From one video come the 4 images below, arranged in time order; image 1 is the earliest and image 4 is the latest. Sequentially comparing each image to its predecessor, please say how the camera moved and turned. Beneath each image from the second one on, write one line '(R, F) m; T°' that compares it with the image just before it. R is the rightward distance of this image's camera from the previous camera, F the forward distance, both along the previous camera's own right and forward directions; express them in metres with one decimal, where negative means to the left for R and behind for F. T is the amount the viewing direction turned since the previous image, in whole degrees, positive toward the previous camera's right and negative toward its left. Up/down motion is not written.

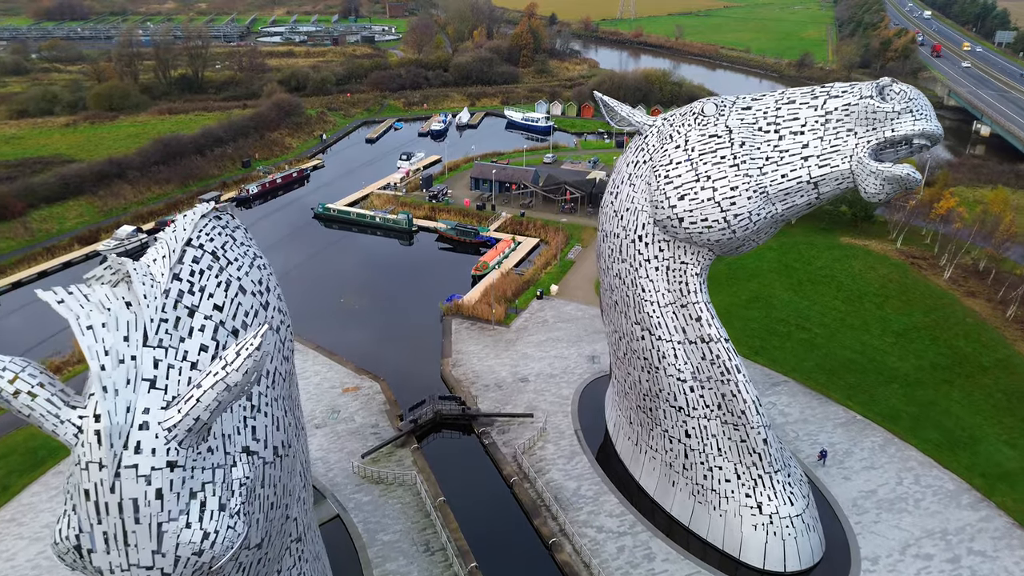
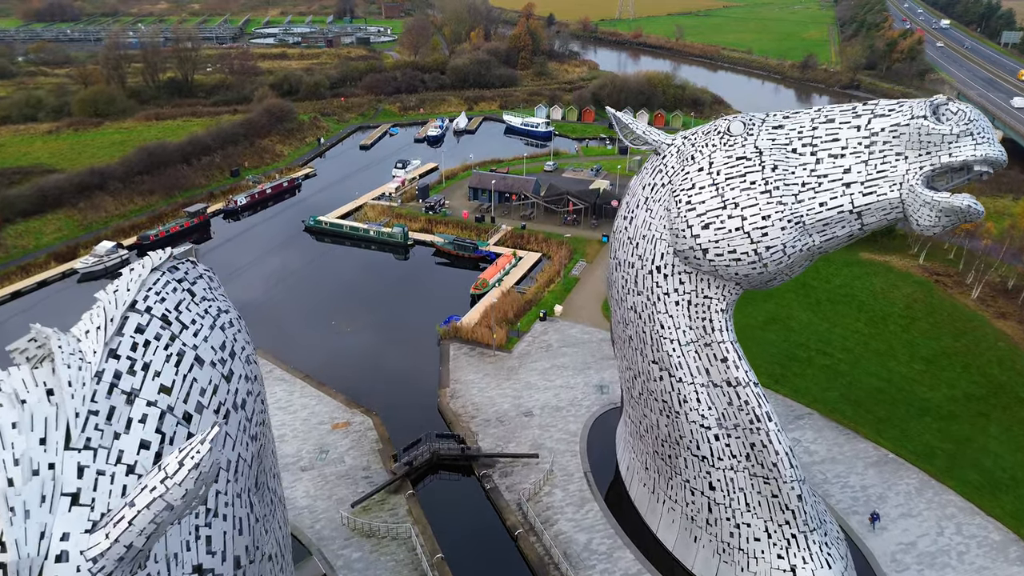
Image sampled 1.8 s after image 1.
(-0.1, +1.4) m; 0°
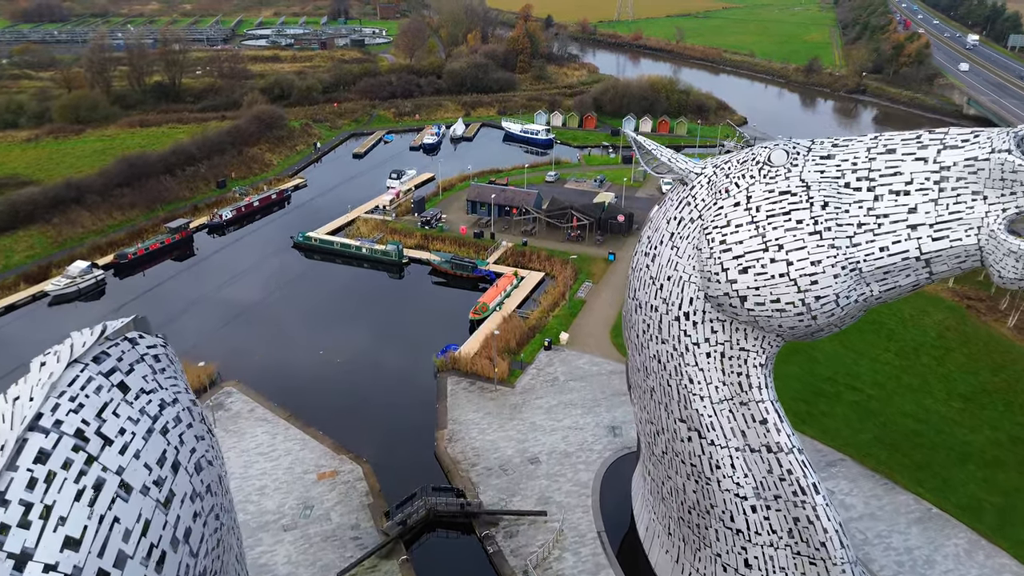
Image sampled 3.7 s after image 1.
(-0.2, +1.6) m; 0°
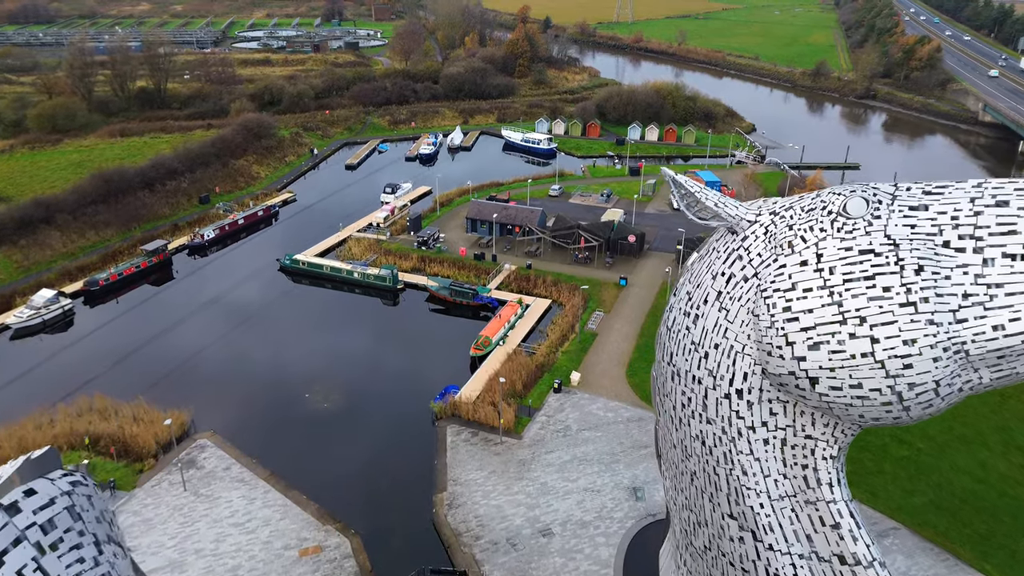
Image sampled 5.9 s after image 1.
(-0.3, +2.0) m; 0°
